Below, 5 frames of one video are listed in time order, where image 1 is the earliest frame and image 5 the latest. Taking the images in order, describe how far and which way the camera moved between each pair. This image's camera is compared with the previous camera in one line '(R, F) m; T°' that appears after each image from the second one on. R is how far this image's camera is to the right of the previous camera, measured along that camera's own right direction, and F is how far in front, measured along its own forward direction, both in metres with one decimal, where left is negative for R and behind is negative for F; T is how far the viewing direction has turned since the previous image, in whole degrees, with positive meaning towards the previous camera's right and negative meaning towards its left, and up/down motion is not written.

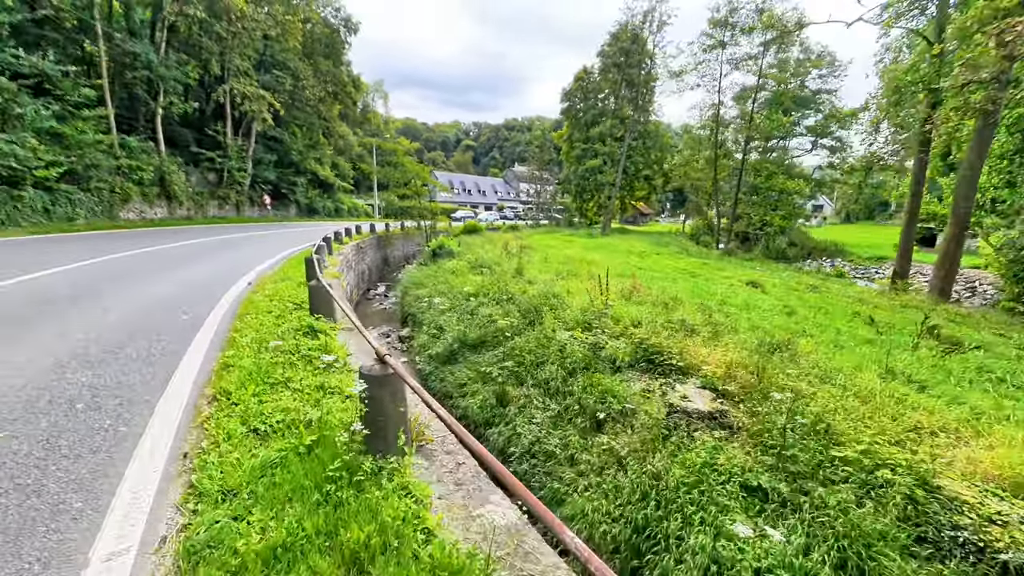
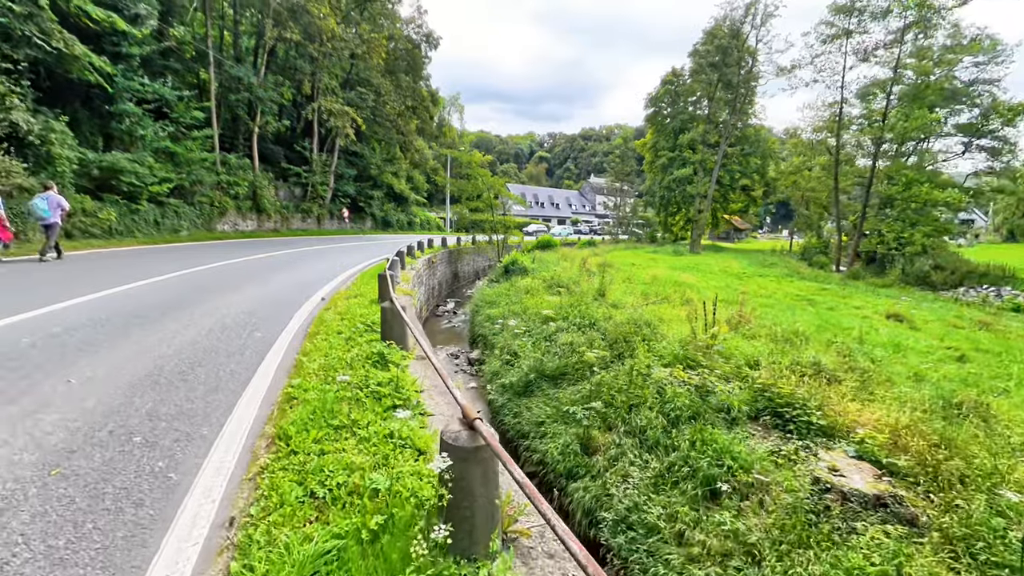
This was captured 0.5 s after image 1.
(-0.5, +1.2) m; -9°
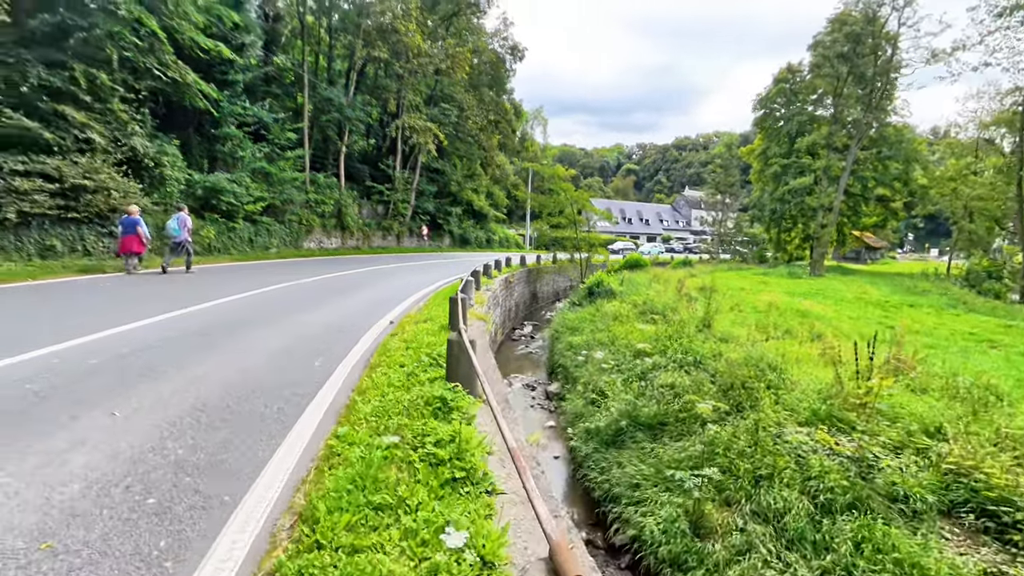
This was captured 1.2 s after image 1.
(-0.2, +1.6) m; -10°
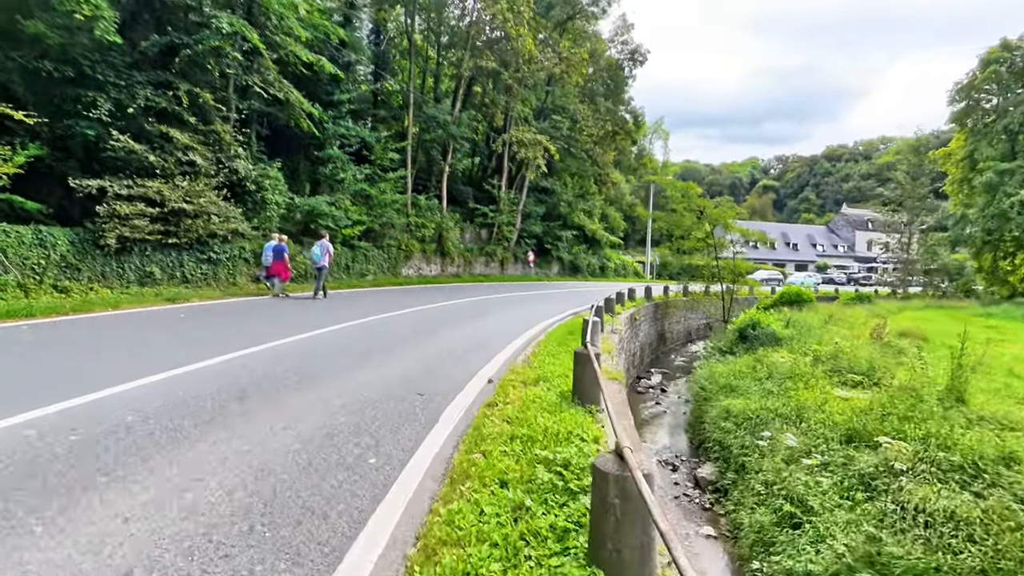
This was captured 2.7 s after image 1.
(-0.7, +3.0) m; -13°
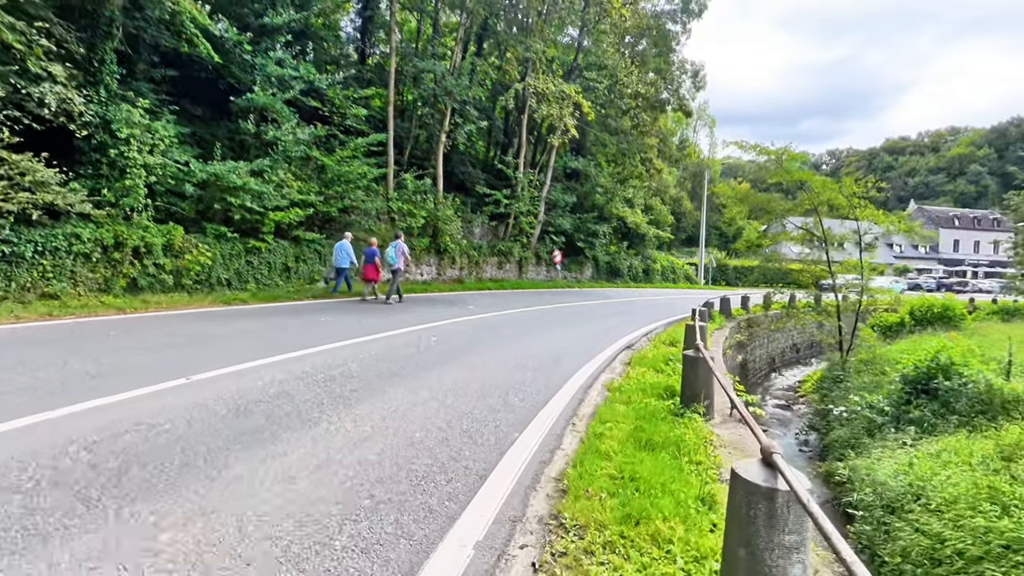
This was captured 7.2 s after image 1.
(+0.4, +6.3) m; -4°
